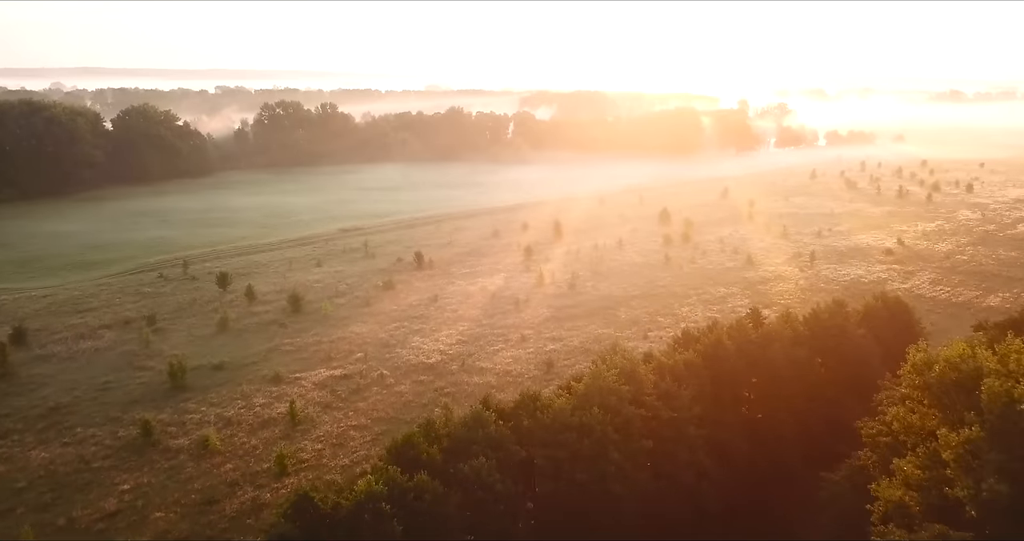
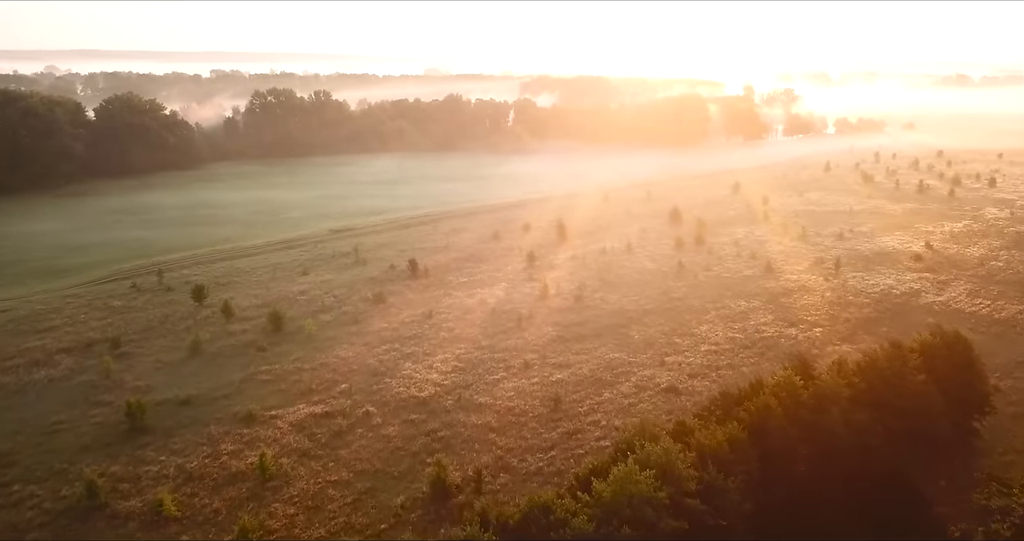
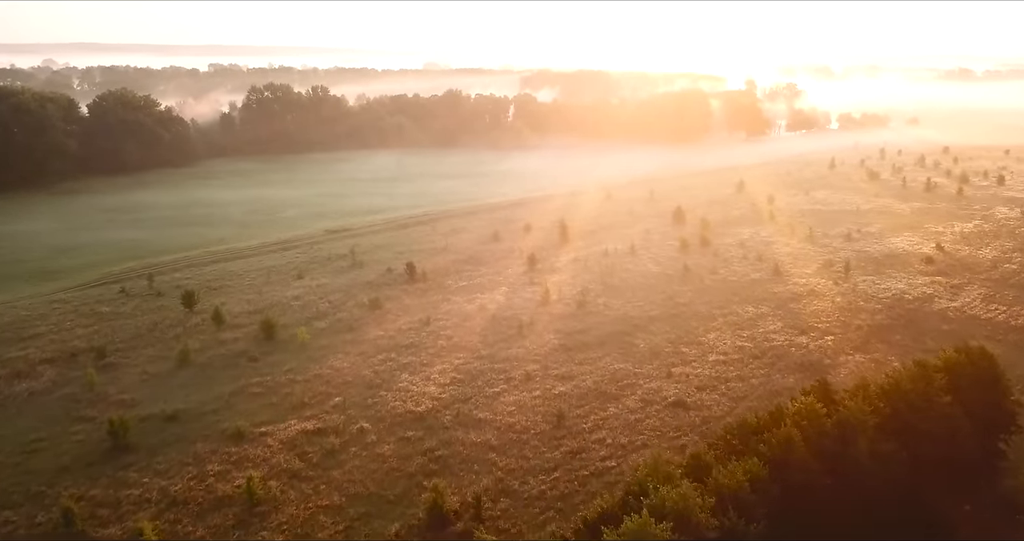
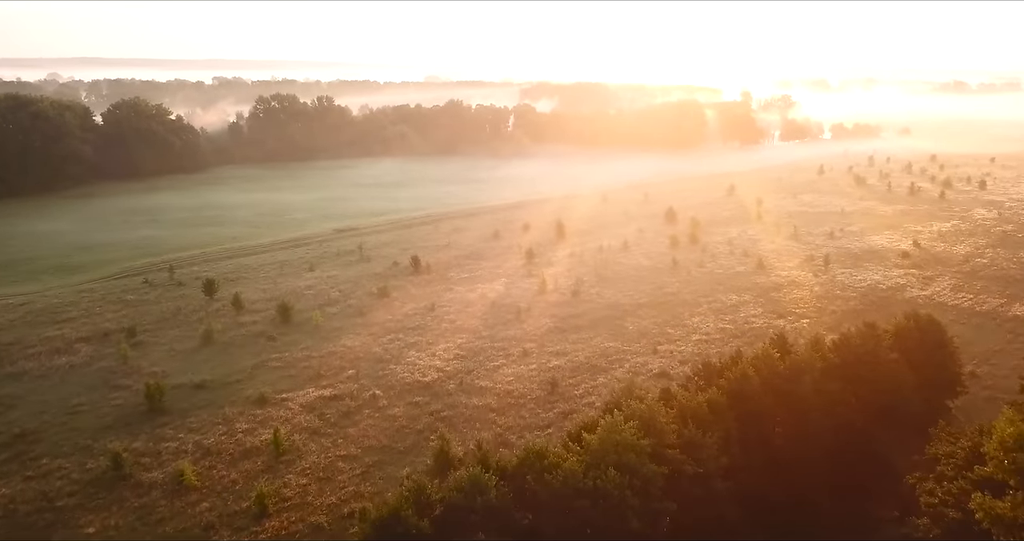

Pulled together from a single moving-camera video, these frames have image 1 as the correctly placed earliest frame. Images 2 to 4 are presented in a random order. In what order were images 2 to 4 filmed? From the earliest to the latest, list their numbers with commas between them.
4, 2, 3
